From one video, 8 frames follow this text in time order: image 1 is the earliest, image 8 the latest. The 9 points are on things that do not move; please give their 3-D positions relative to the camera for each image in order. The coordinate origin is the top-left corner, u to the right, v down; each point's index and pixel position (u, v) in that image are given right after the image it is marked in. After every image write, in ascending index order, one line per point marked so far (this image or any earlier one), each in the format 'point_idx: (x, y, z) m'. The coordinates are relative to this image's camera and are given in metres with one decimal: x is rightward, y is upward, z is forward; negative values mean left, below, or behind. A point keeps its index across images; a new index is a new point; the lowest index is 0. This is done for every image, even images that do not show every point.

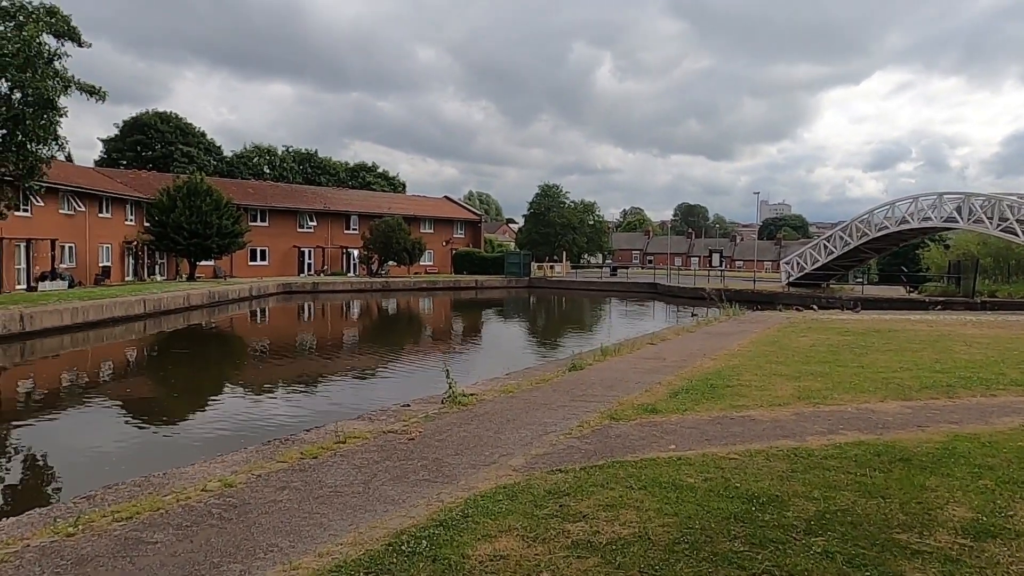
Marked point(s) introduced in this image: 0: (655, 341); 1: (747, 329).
0: (+2.5, -0.9, +13.4) m
1: (+4.8, -0.8, +15.5) m
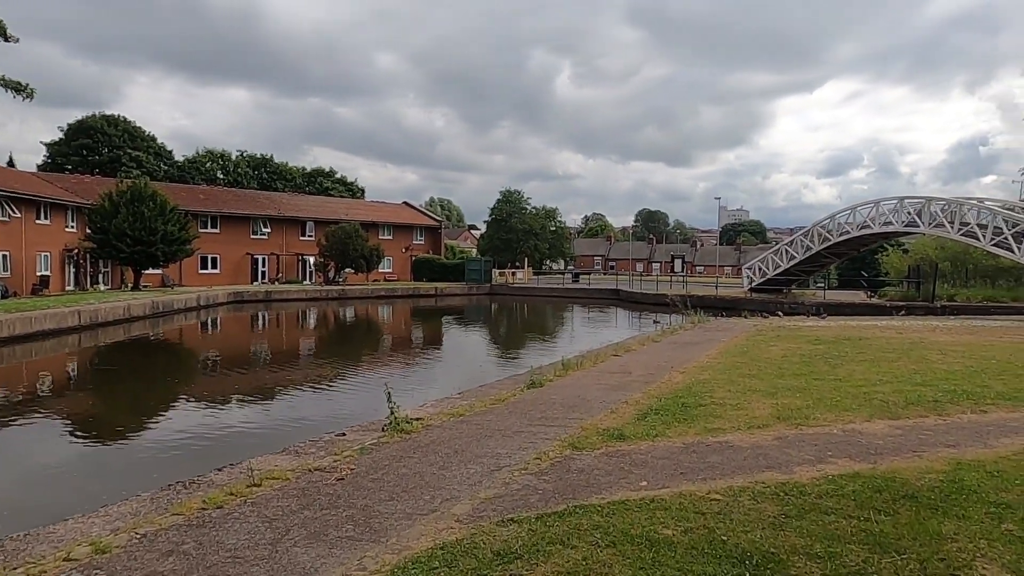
0: (+1.8, -1.1, +12.7) m
1: (+4.0, -1.0, +14.9) m
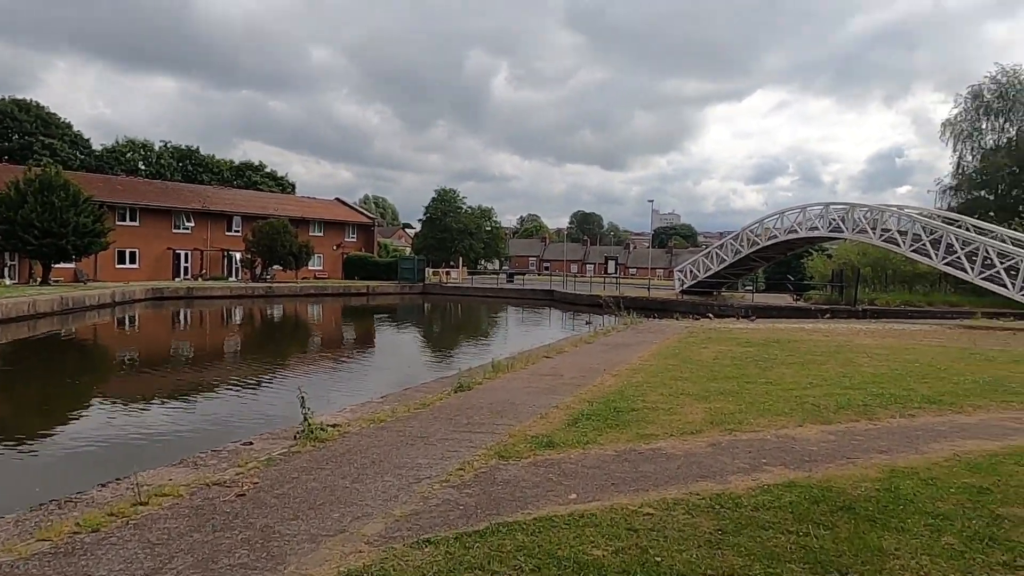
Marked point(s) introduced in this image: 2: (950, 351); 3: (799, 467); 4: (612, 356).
0: (+0.6, -1.1, +12.4) m
1: (+2.6, -1.0, +14.8) m
2: (+7.6, -1.1, +13.2) m
3: (+2.1, -1.3, +5.5) m
4: (+1.6, -1.1, +12.3) m
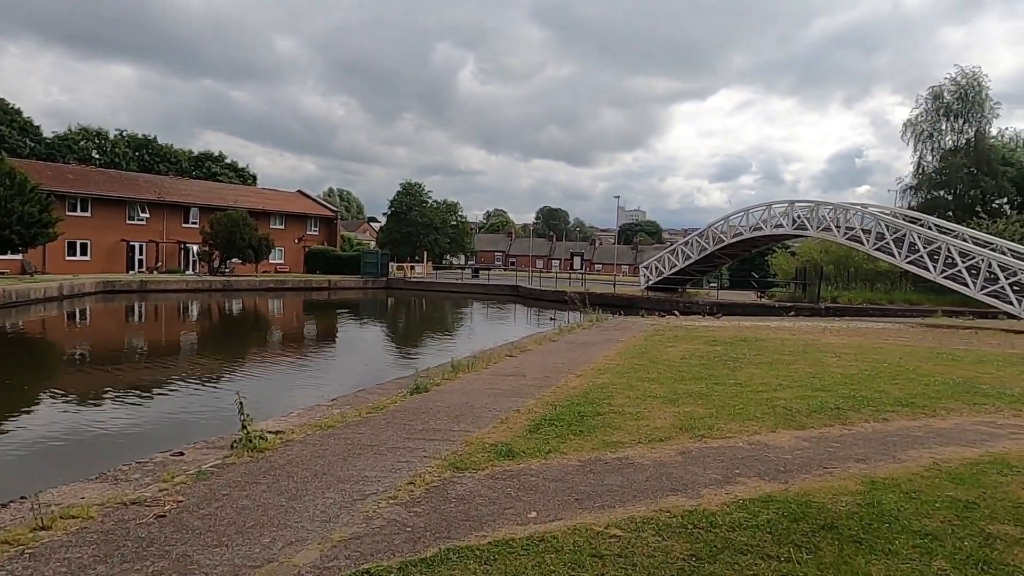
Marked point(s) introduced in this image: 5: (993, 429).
0: (0.0, -1.0, +12.0) m
1: (+1.9, -1.0, +14.4) m
2: (+7.0, -1.1, +13.1) m
3: (+1.8, -1.3, +5.2) m
4: (+1.0, -1.0, +11.9) m
5: (+4.5, -1.3, +7.1) m
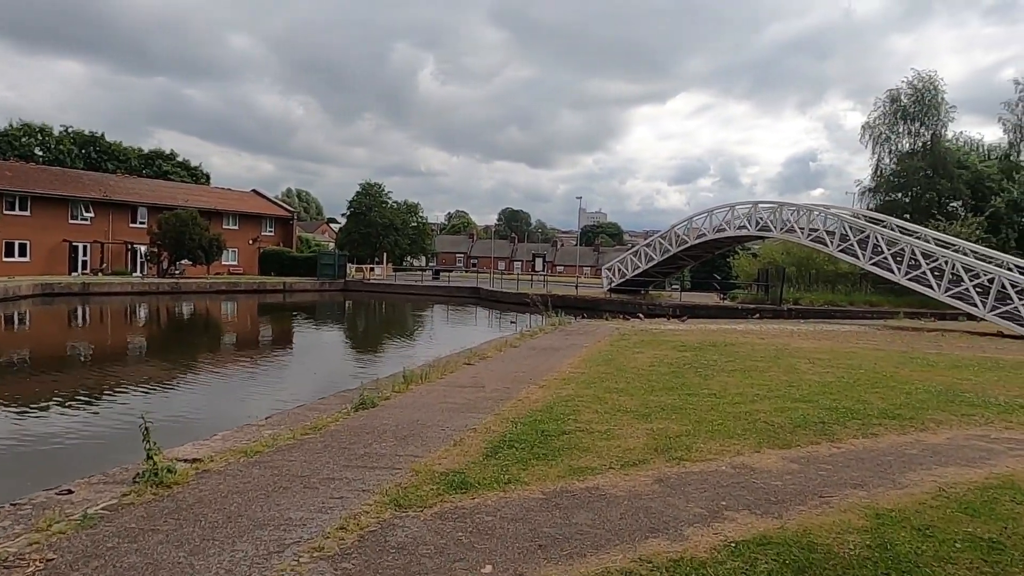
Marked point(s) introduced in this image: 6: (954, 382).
0: (-0.6, -1.1, +11.2) m
1: (+1.2, -1.0, +13.7) m
2: (+6.3, -1.1, +12.7) m
3: (+1.5, -1.3, +4.5) m
4: (+0.4, -1.1, +11.2) m
5: (+4.1, -1.3, +6.5) m
6: (+5.7, -1.2, +9.9) m
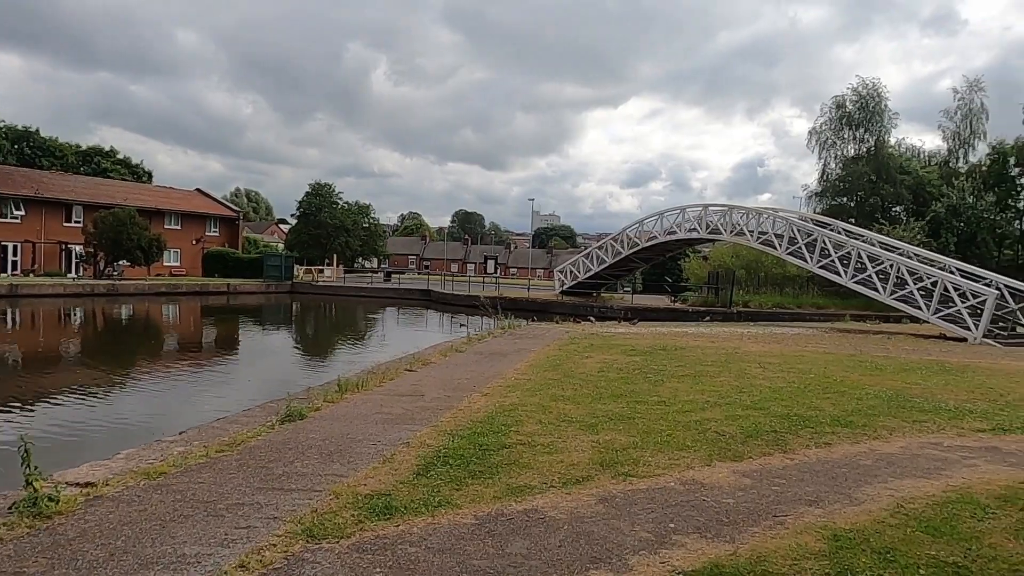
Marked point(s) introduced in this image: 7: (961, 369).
0: (-1.4, -1.1, +10.7) m
1: (+0.2, -1.0, +13.3) m
2: (+5.4, -1.2, +12.6) m
3: (+1.1, -1.3, +4.1) m
4: (-0.4, -1.1, +10.7) m
5: (+3.6, -1.4, +6.3) m
6: (+5.0, -1.3, +9.8) m
7: (+6.9, -1.3, +11.8) m
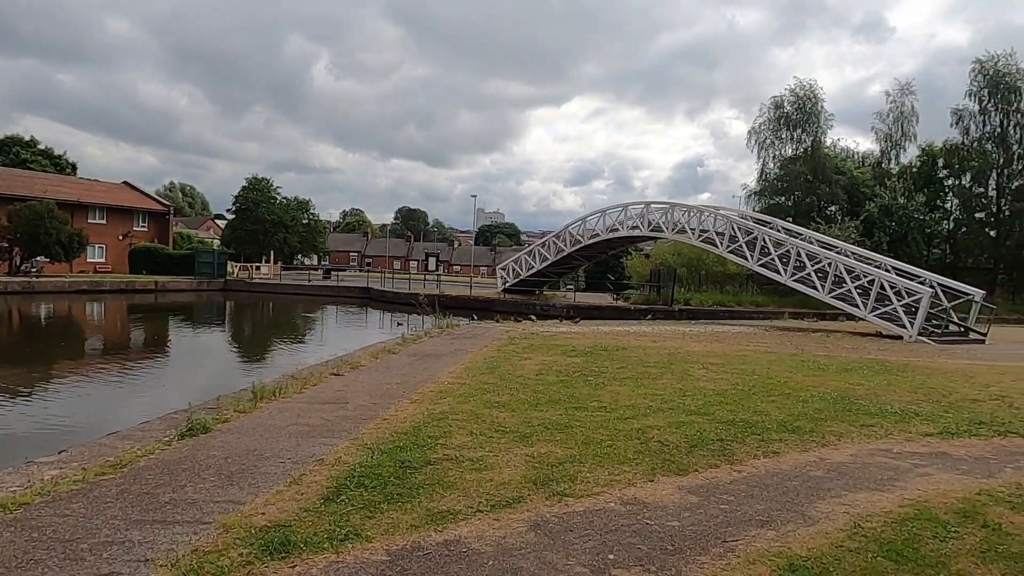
0: (-2.2, -1.1, +10.0) m
1: (-0.8, -1.0, +12.8) m
2: (+4.4, -1.1, +12.4) m
3: (+0.7, -1.3, +3.6) m
4: (-1.3, -1.1, +10.1) m
5: (+3.0, -1.4, +6.0) m
6: (+4.2, -1.2, +9.5) m
7: (+6.0, -1.2, +11.7) m
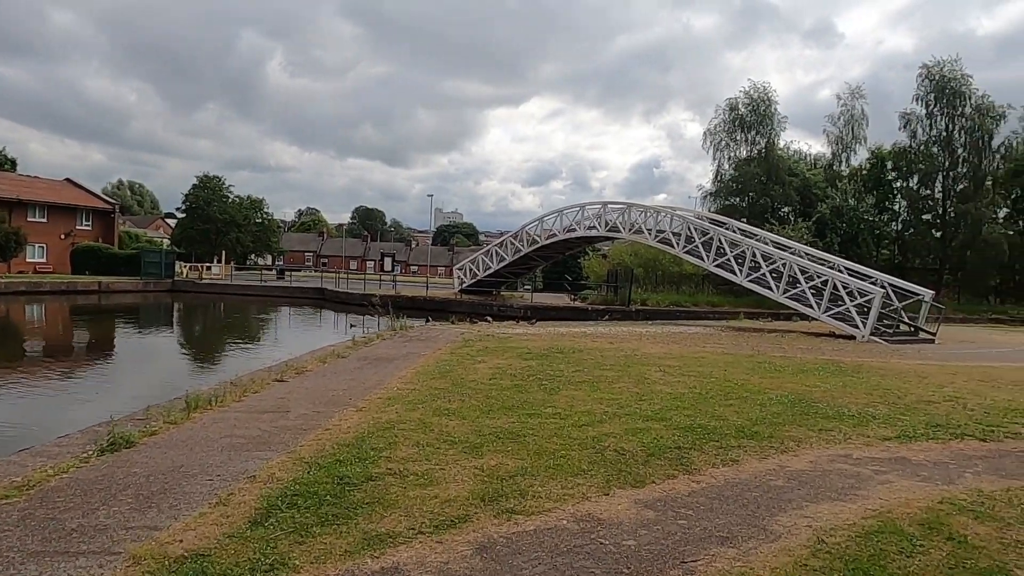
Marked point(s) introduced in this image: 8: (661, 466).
0: (-2.8, -1.1, +9.6) m
1: (-1.6, -1.0, +12.4) m
2: (+3.6, -1.2, +12.3) m
3: (+0.5, -1.4, +3.4) m
4: (-1.9, -1.1, +9.7) m
5: (+2.6, -1.4, +5.9) m
6: (+3.6, -1.3, +9.4) m
7: (+5.3, -1.3, +11.7) m
8: (+1.1, -1.3, +5.6) m
